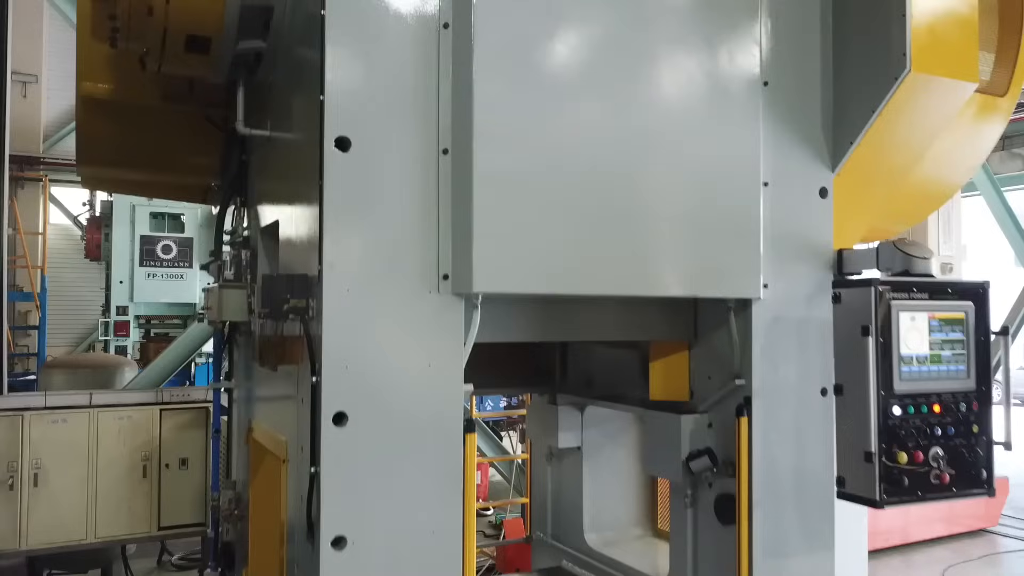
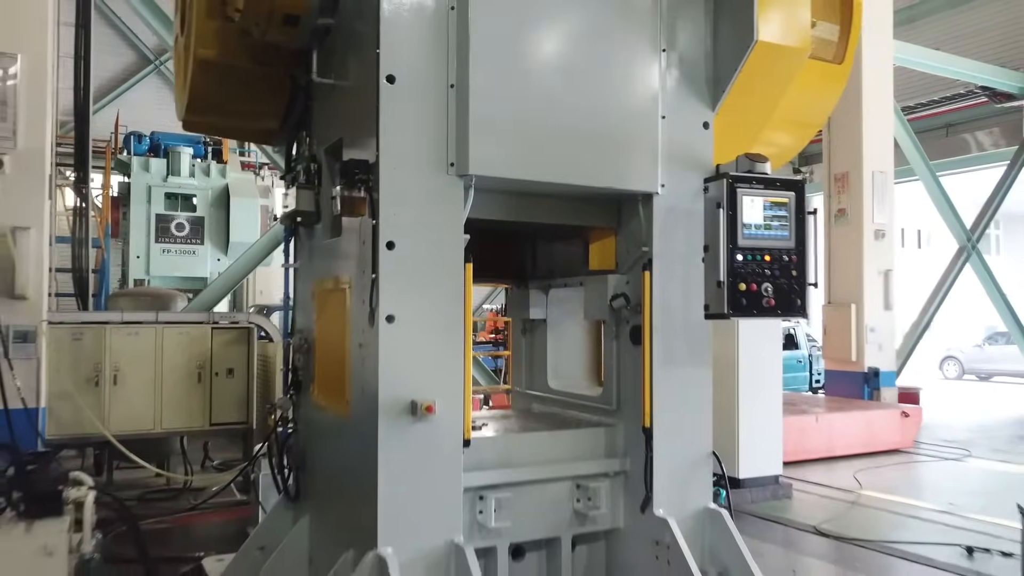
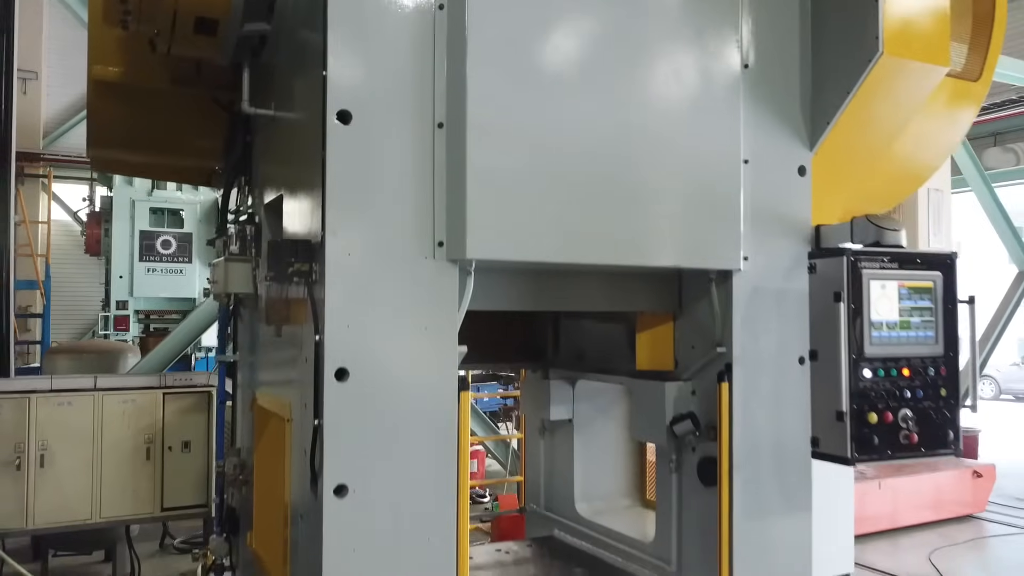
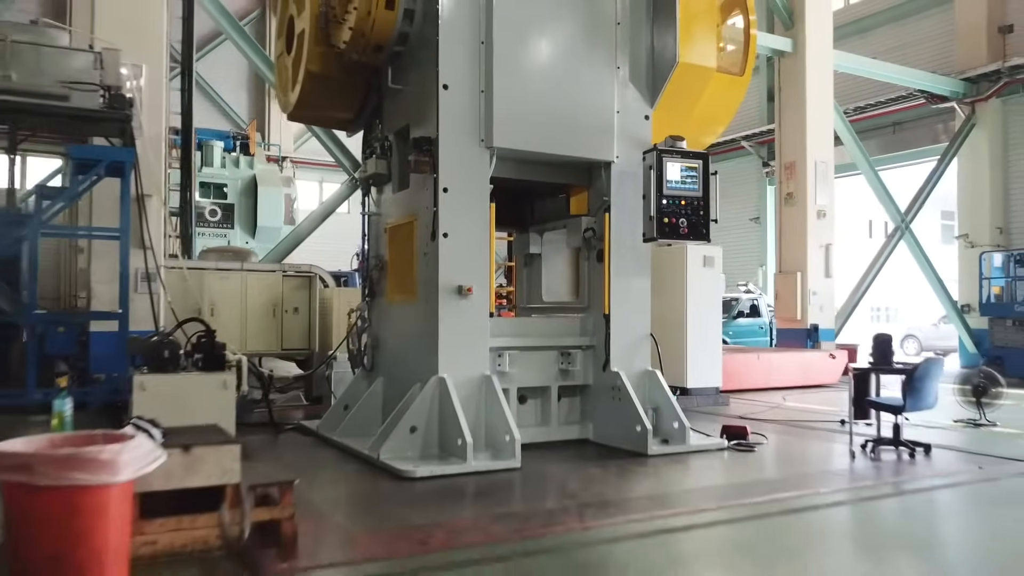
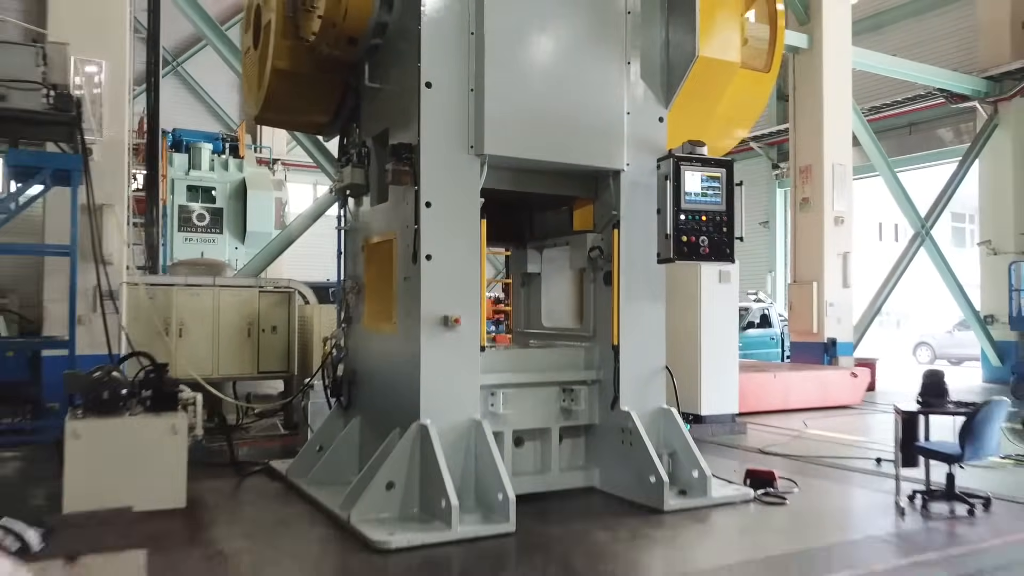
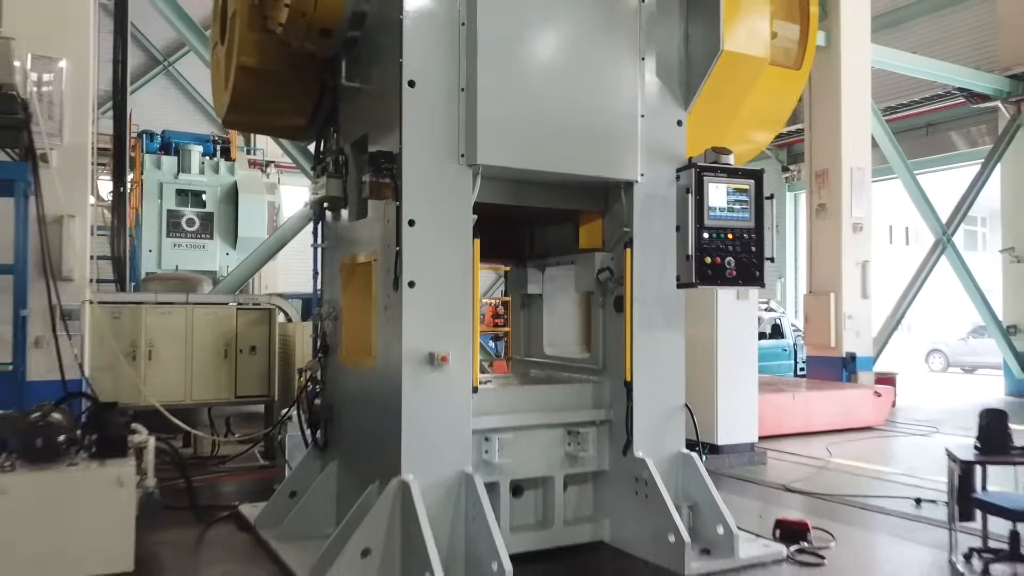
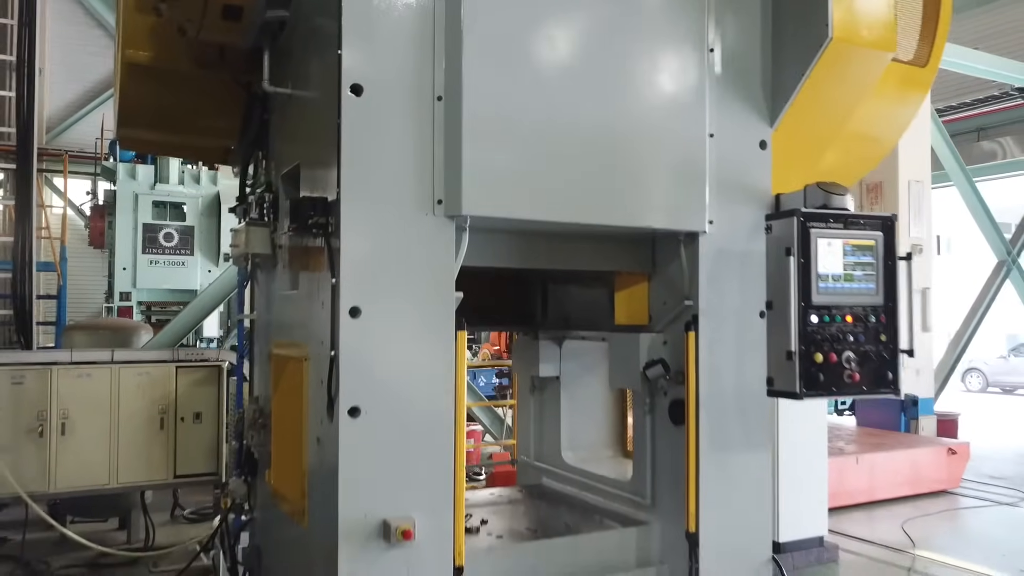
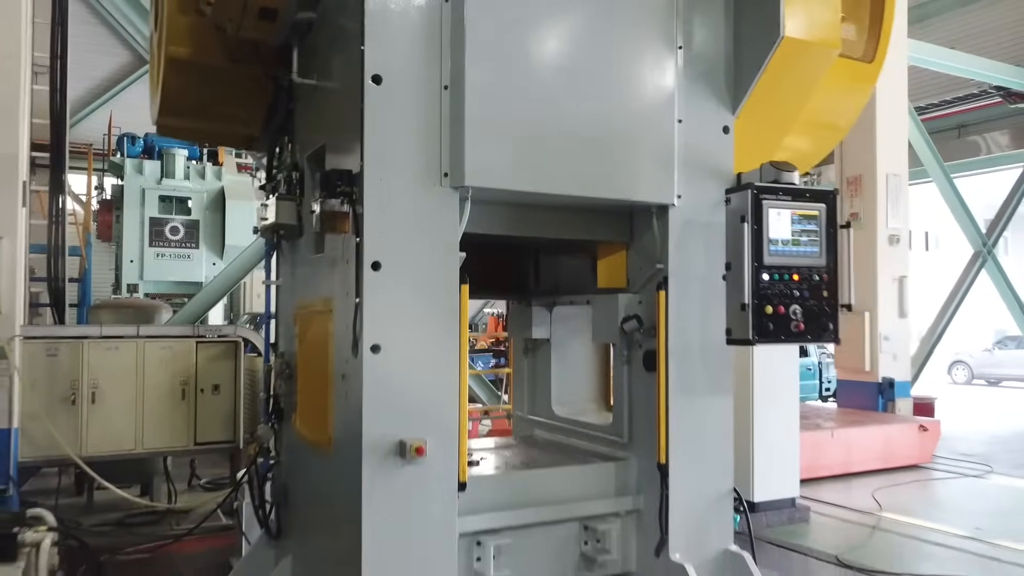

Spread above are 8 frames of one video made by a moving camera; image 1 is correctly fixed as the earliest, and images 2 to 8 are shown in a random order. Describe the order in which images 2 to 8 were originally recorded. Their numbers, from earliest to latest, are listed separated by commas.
3, 7, 8, 2, 6, 5, 4
